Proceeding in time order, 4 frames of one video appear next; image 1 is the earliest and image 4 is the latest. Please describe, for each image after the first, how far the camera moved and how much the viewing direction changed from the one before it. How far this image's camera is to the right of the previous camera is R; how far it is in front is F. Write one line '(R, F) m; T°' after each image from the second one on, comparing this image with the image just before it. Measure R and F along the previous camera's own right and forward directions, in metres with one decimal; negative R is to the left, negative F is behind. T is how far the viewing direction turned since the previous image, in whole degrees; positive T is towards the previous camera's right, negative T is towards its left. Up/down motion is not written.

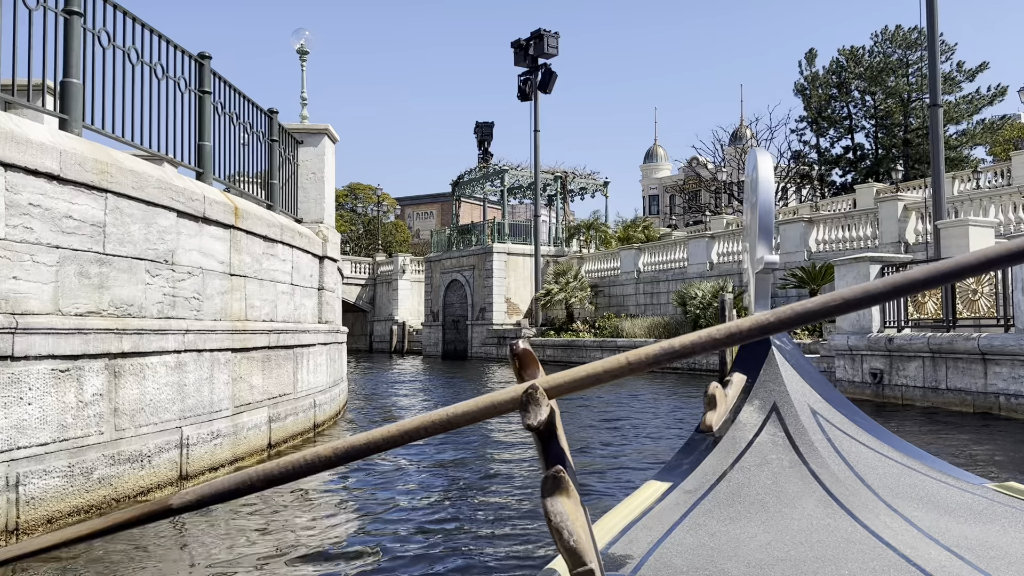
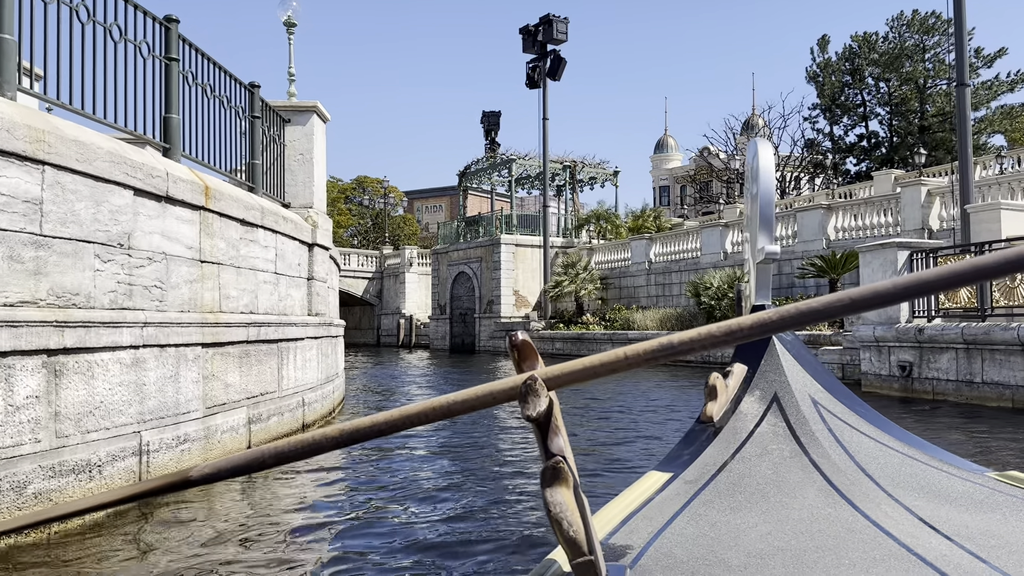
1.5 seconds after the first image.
(+0.1, +0.7) m; -1°
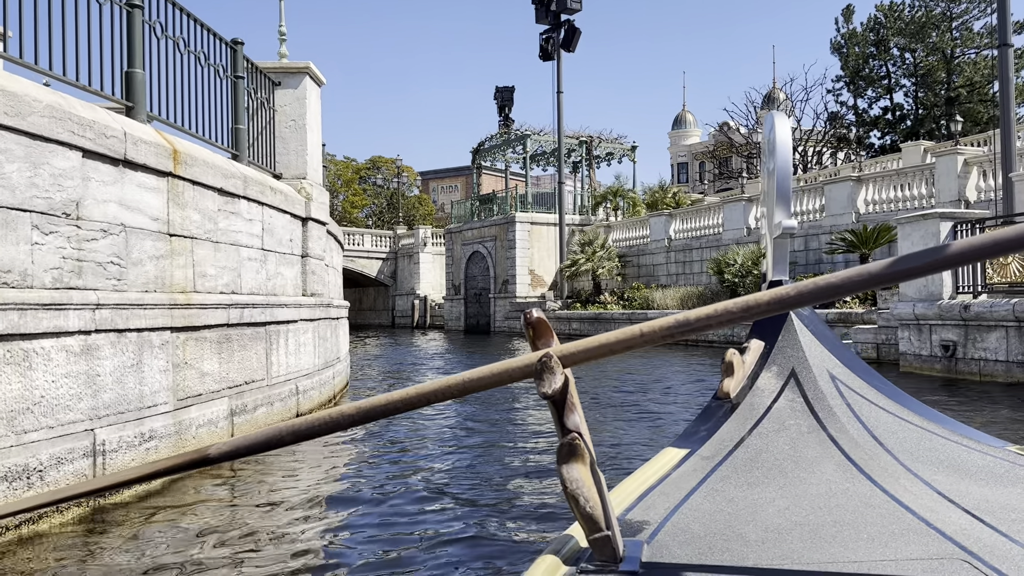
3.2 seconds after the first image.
(+0.1, +0.8) m; -1°
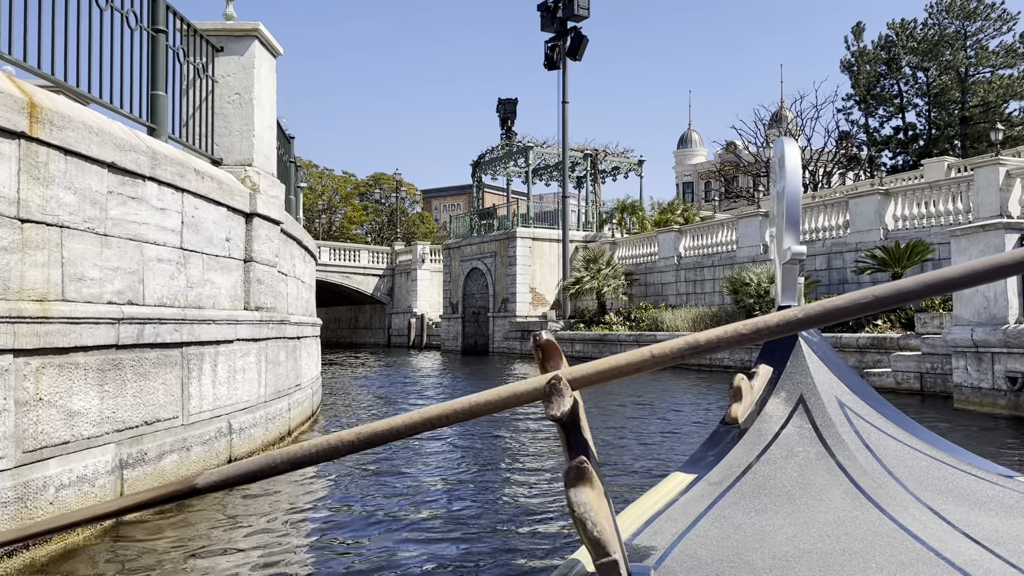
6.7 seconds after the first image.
(+0.1, +1.6) m; 0°
